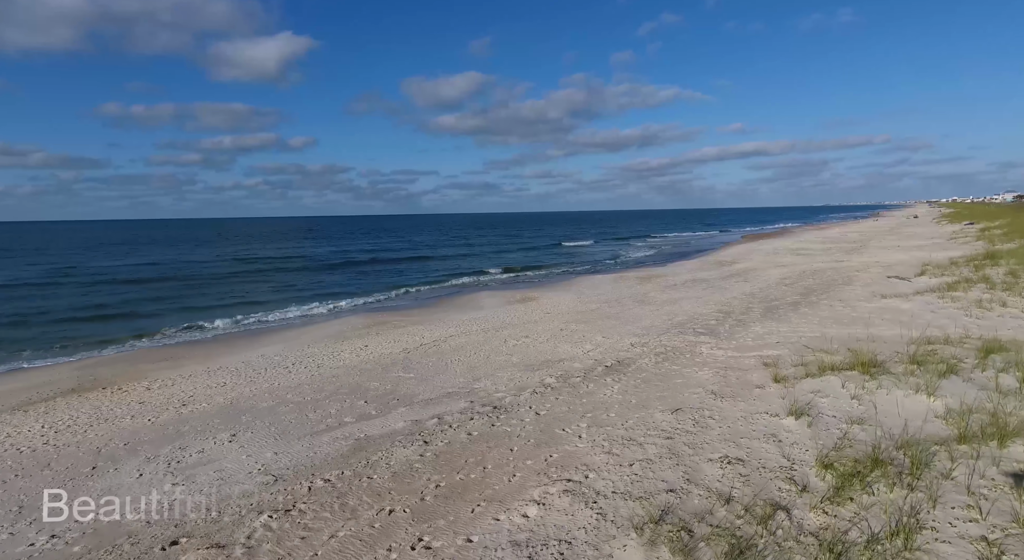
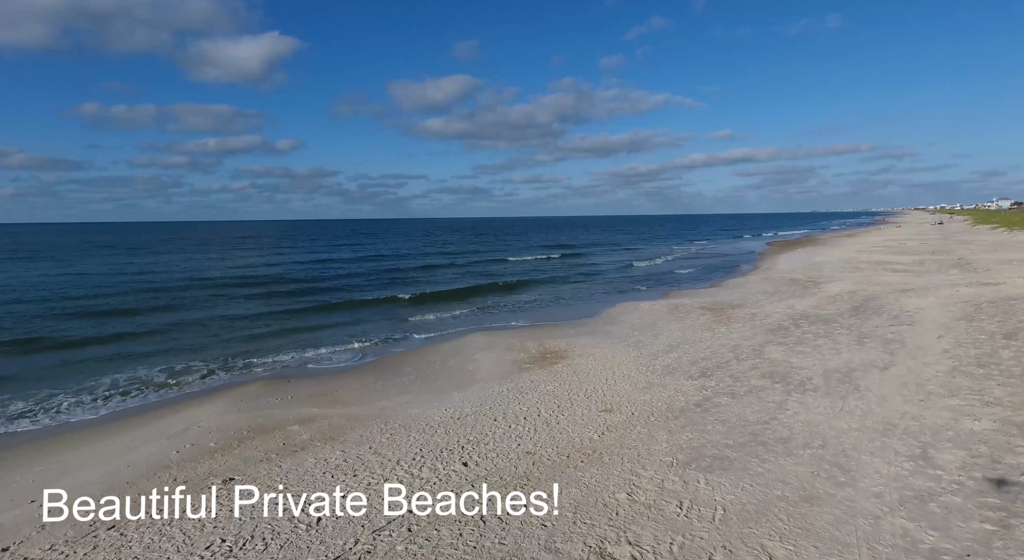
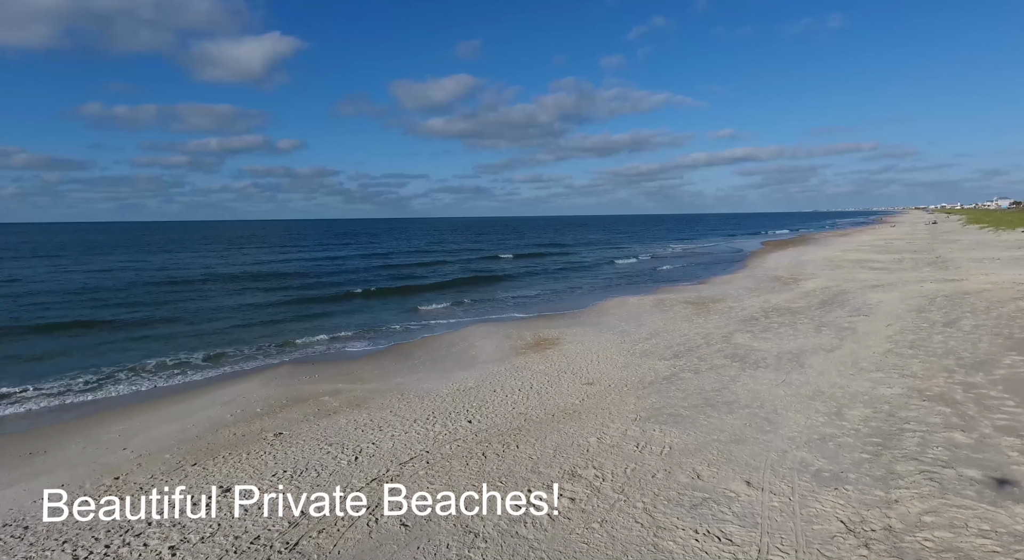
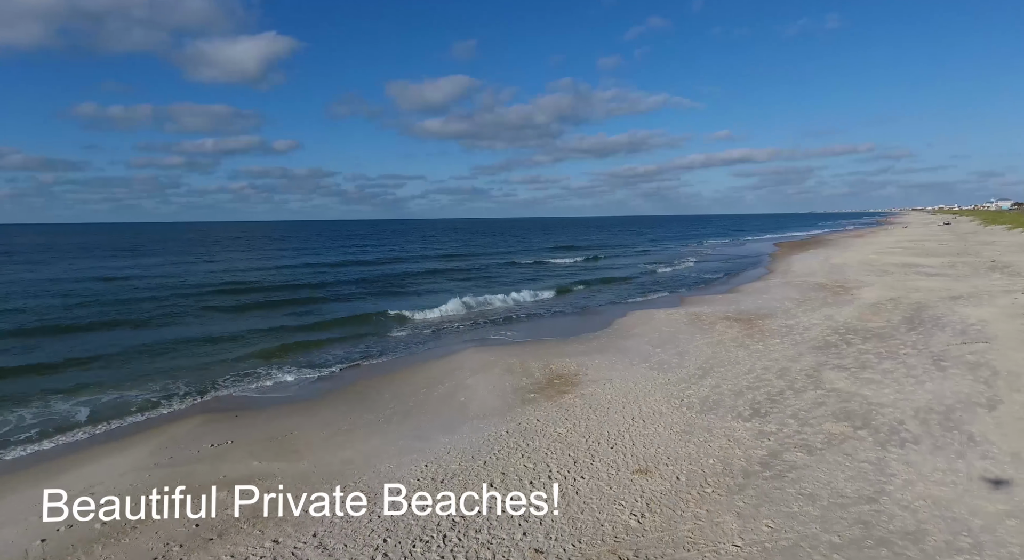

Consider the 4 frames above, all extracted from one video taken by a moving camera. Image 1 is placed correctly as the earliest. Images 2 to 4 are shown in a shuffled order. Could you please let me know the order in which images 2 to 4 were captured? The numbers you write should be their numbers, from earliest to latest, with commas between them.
3, 2, 4
